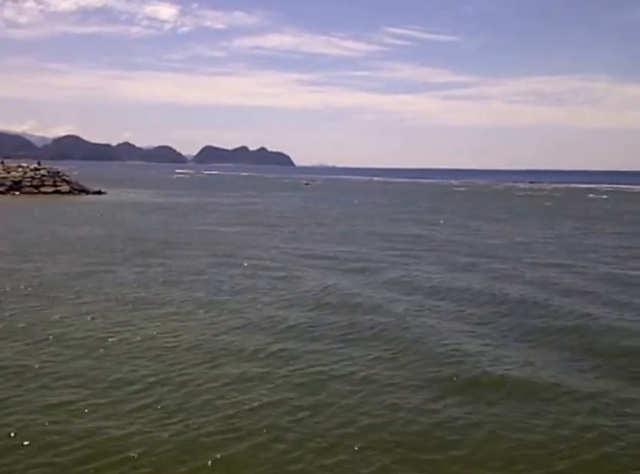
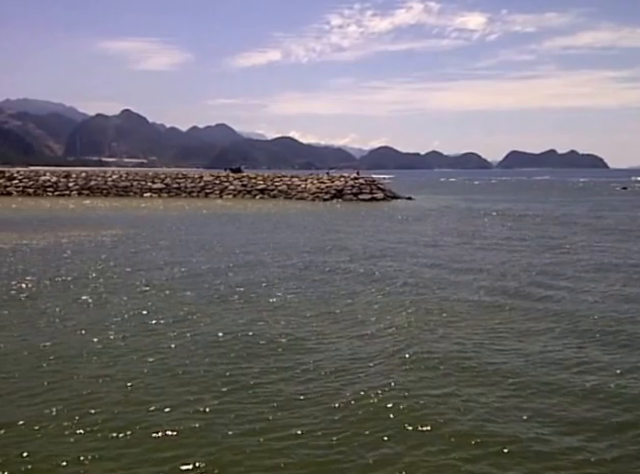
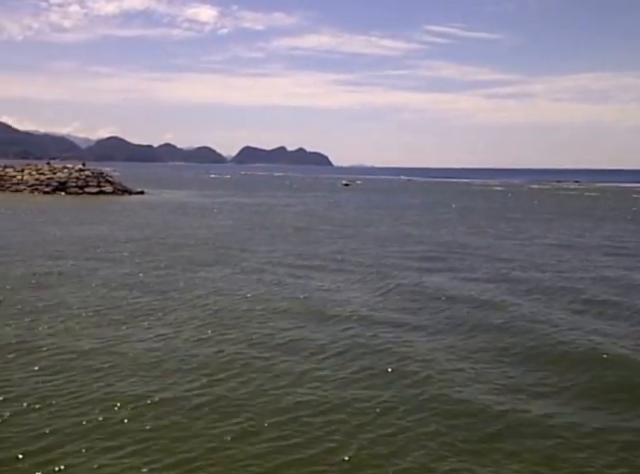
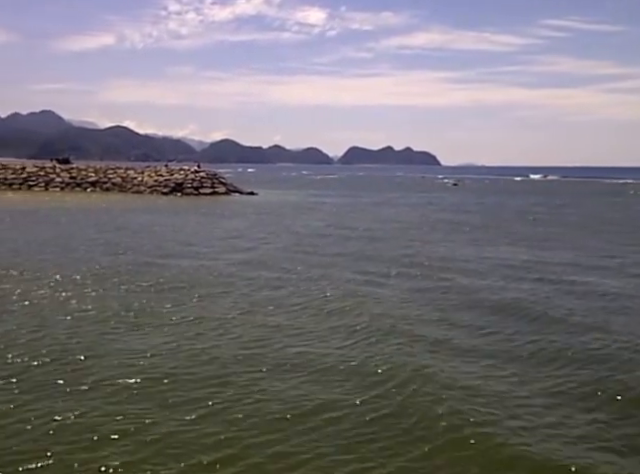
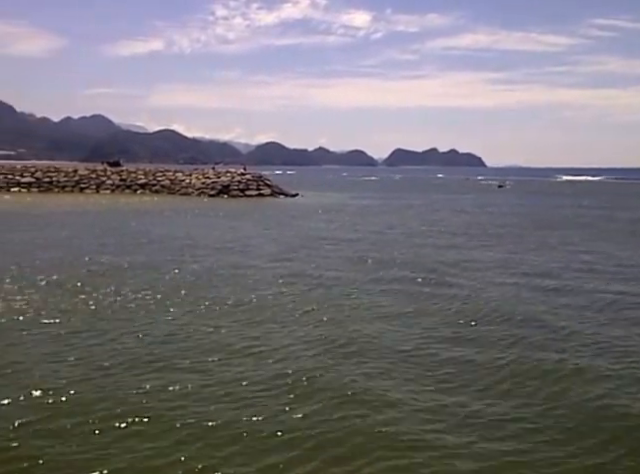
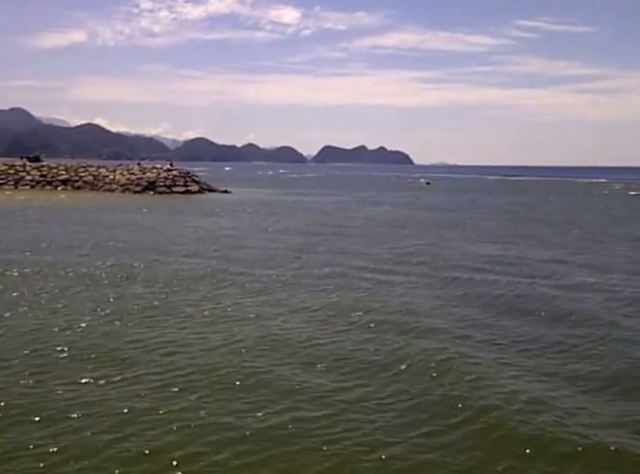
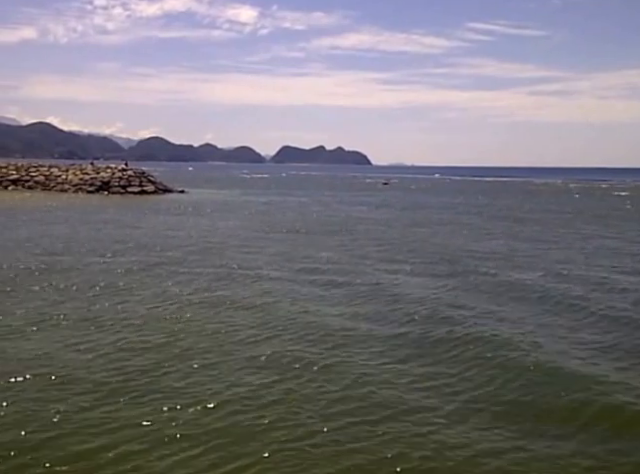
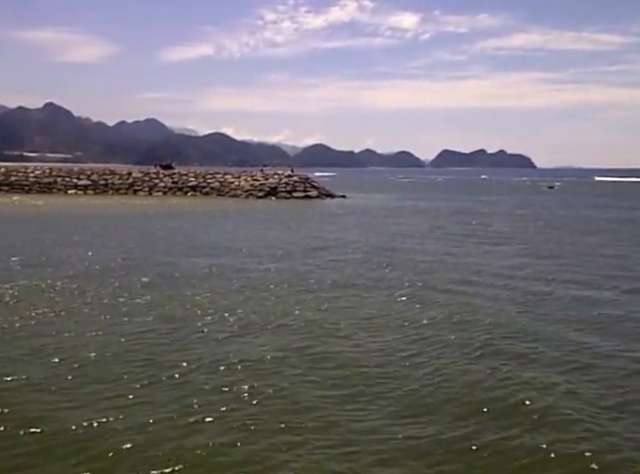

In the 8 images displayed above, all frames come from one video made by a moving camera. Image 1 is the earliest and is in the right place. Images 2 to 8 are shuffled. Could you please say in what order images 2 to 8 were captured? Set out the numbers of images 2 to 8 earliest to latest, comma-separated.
3, 7, 6, 4, 5, 8, 2
